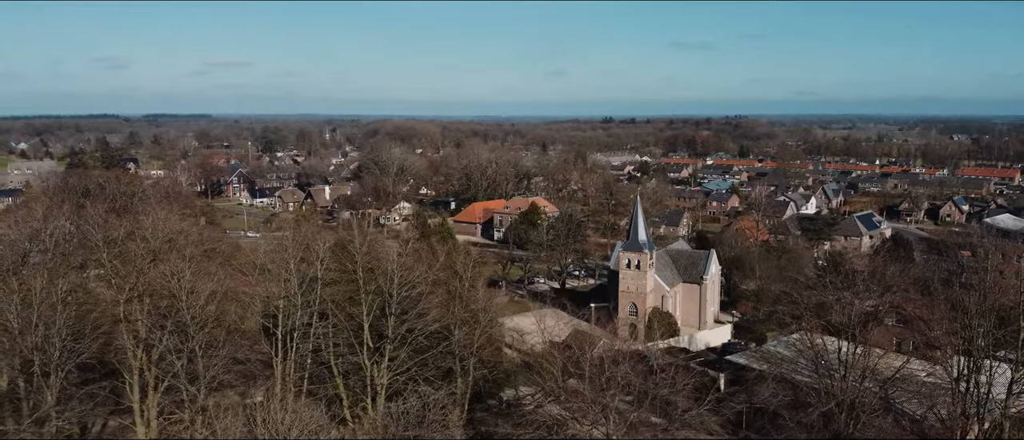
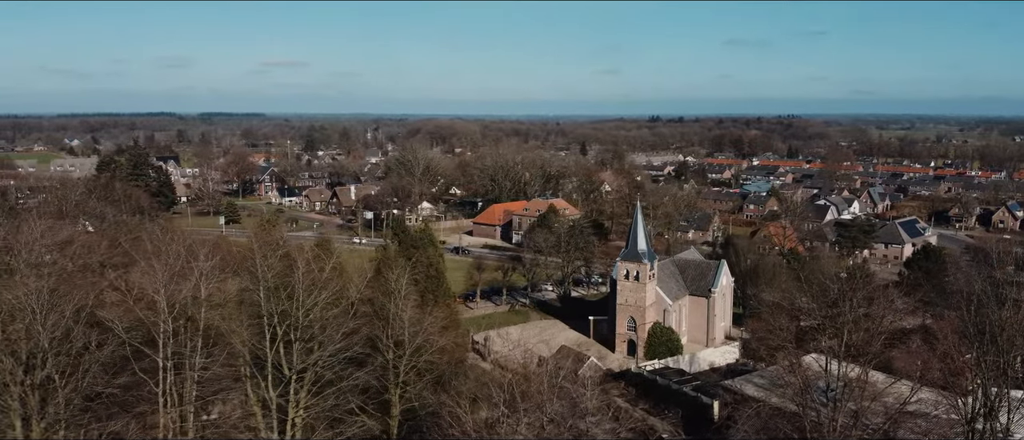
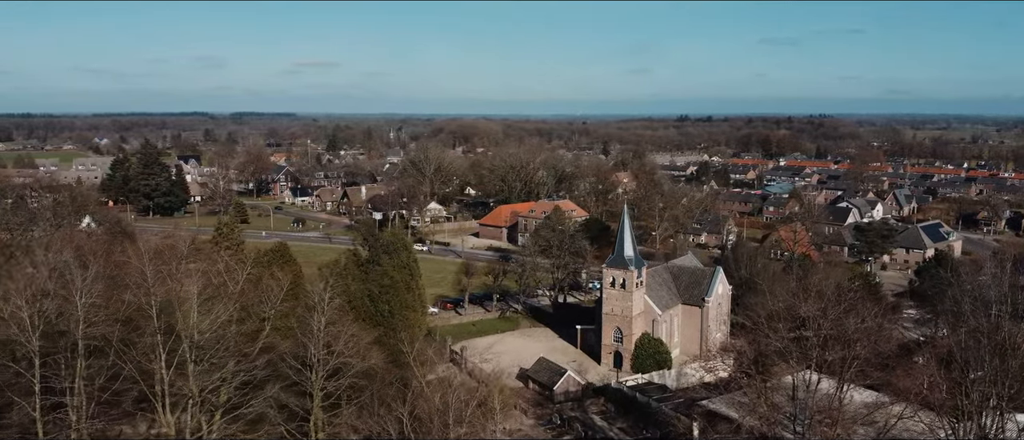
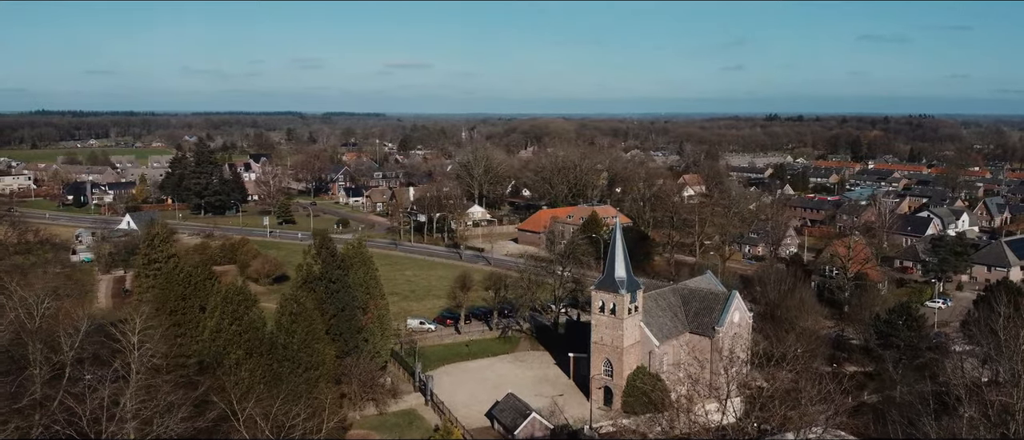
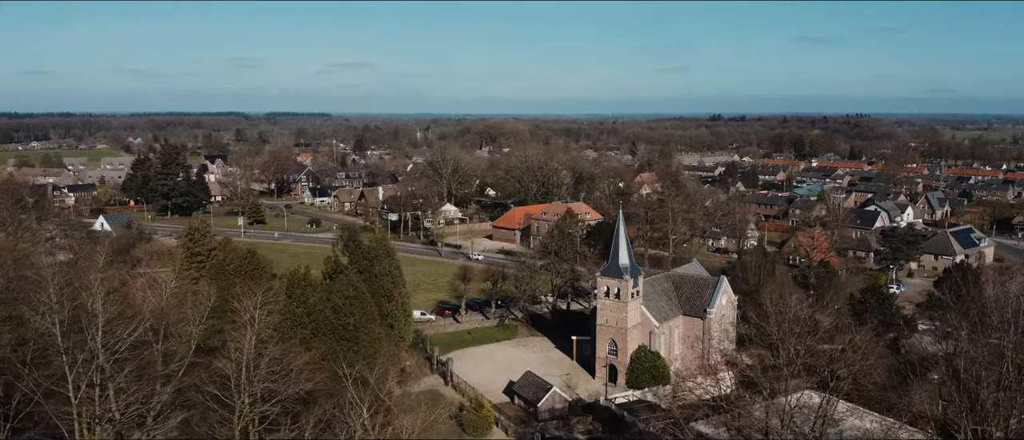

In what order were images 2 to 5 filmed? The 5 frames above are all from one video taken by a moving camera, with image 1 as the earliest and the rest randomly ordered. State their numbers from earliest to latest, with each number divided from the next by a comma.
2, 3, 5, 4
